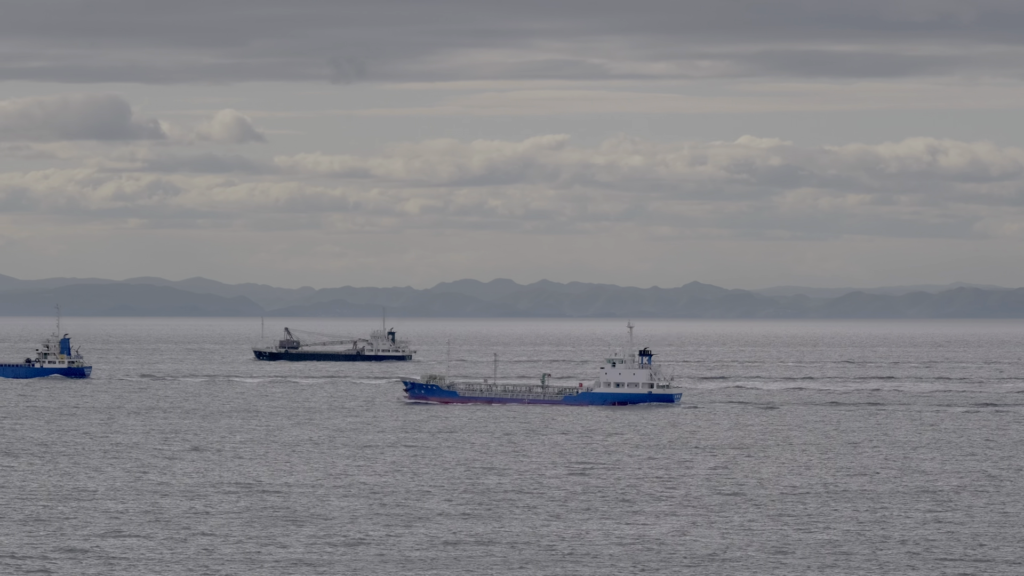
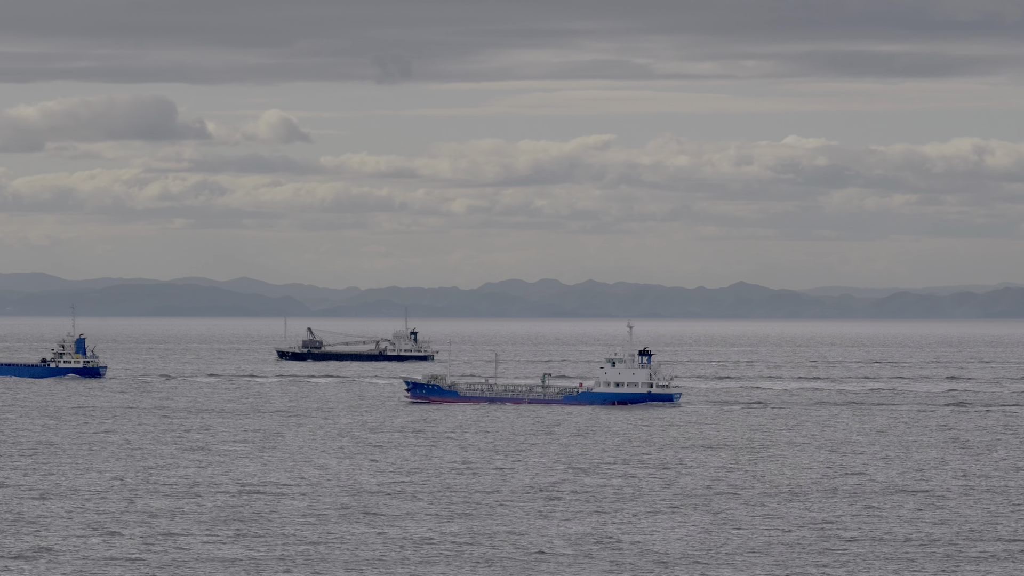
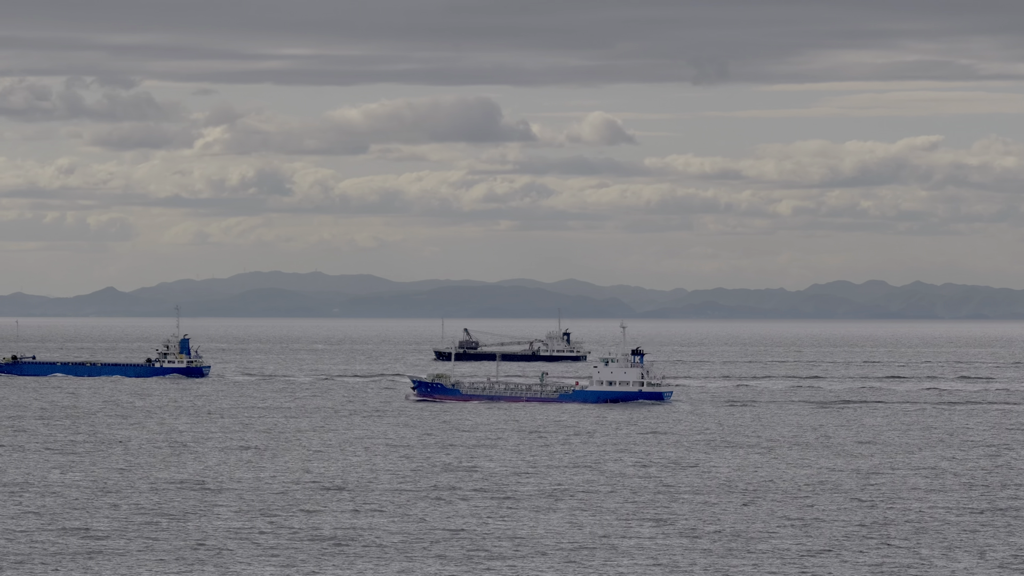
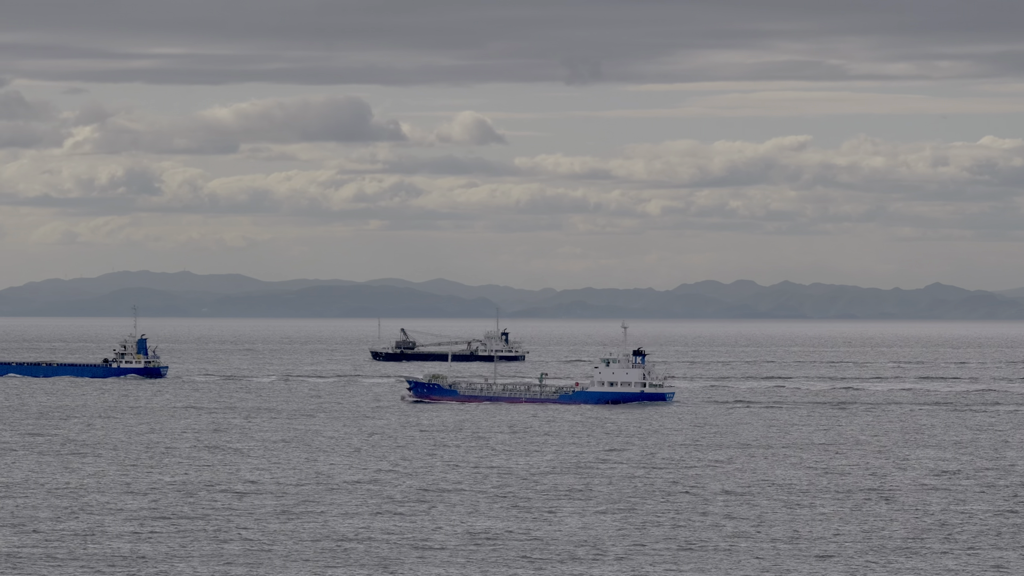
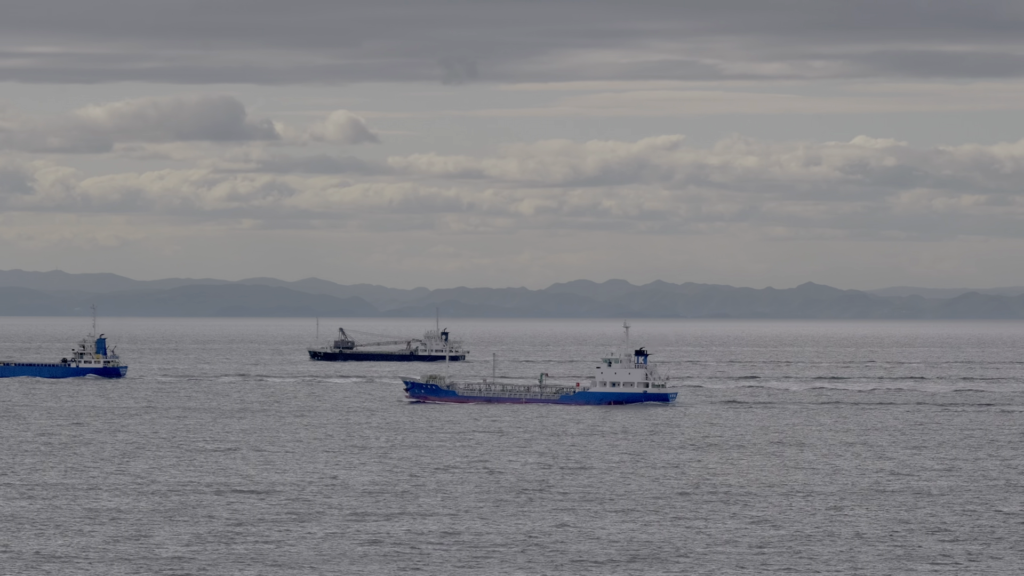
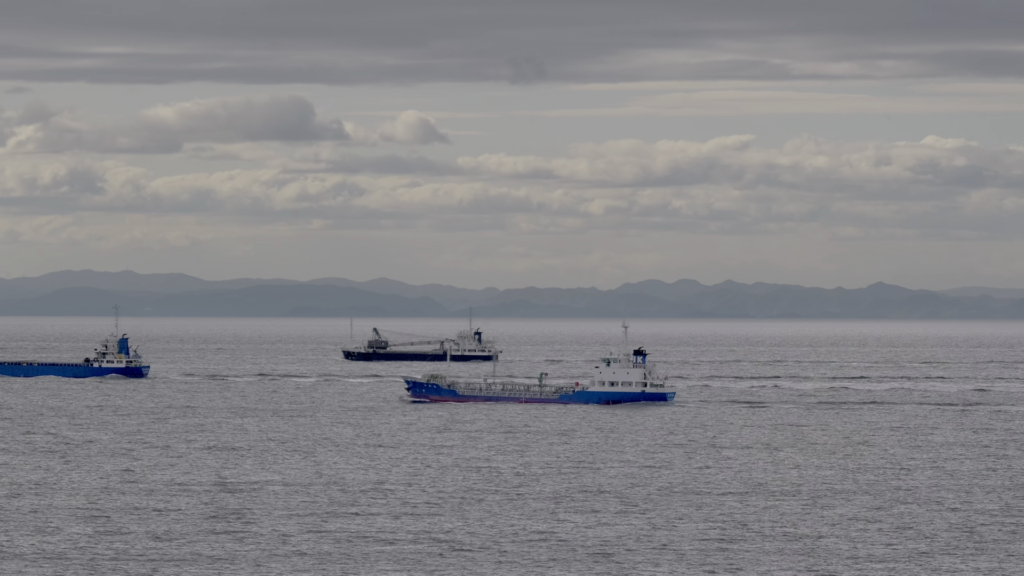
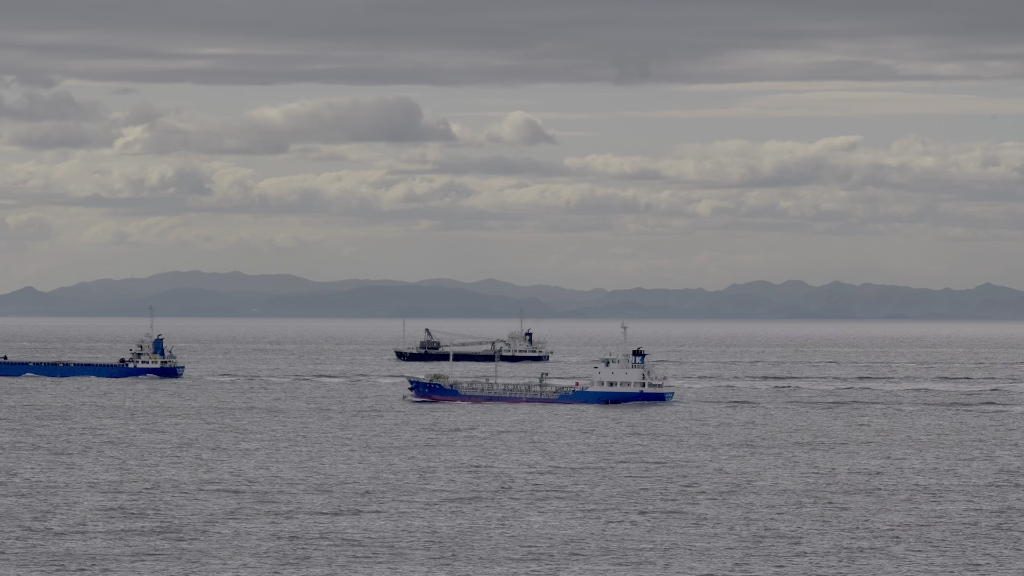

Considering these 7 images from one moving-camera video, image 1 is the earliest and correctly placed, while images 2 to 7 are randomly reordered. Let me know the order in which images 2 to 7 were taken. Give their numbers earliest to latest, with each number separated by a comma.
2, 5, 6, 4, 7, 3
